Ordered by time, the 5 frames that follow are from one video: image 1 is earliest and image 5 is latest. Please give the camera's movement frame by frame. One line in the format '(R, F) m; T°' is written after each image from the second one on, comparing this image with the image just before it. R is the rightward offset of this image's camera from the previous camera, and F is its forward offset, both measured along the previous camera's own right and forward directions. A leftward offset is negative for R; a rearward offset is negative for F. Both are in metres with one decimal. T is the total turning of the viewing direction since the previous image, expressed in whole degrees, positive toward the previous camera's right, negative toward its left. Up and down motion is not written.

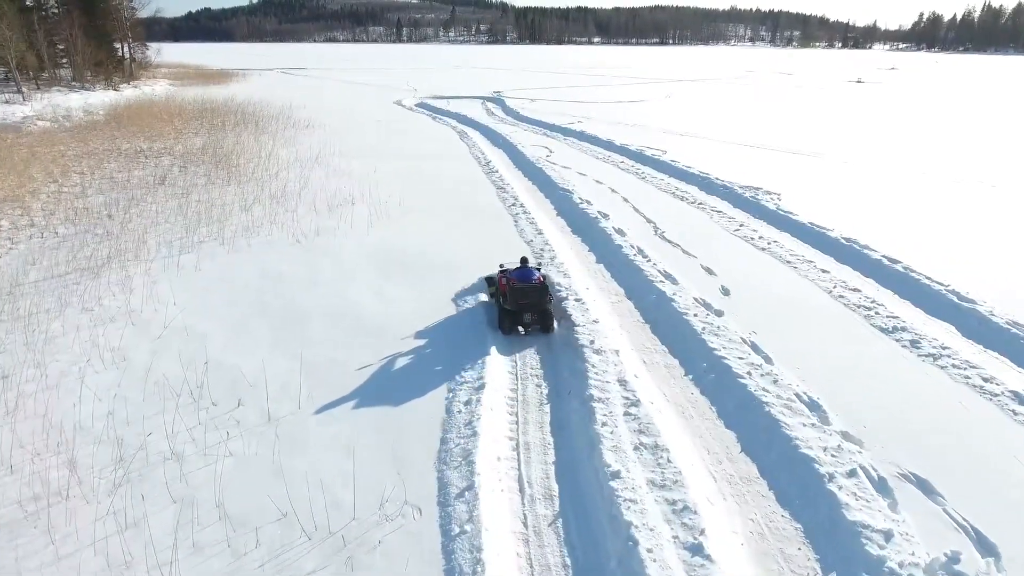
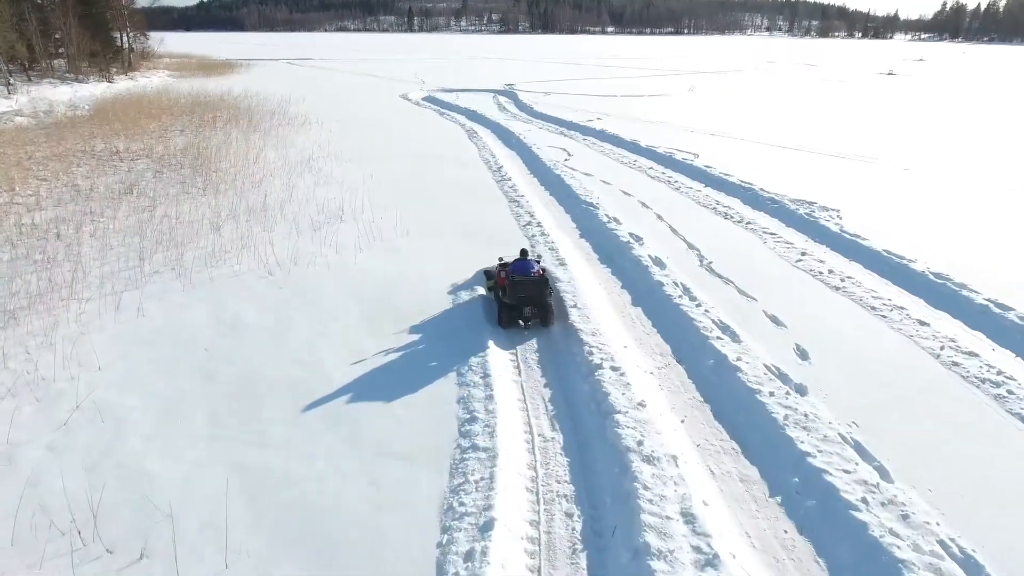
(-0.1, +1.6) m; -1°
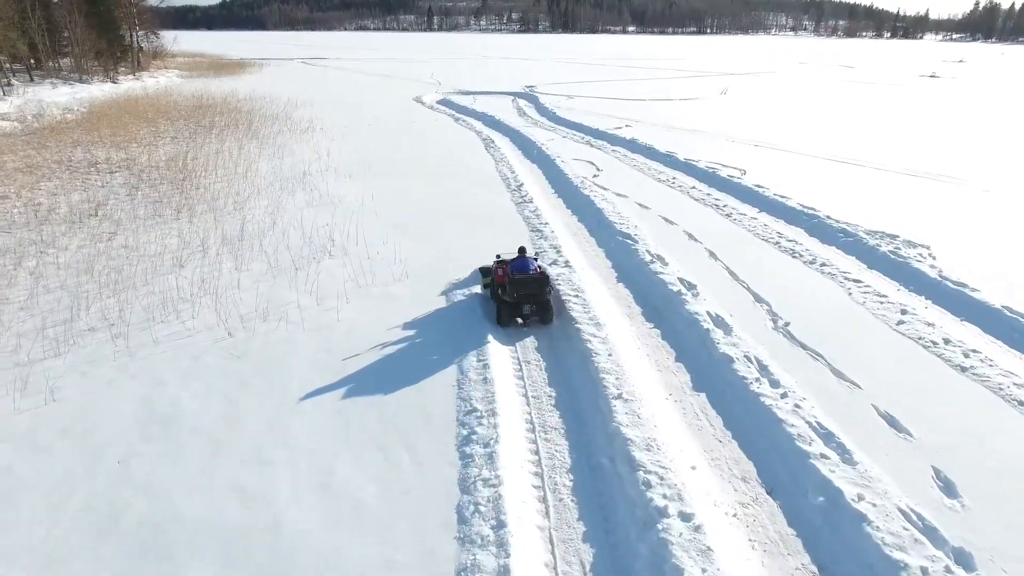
(-0.1, +1.6) m; -1°
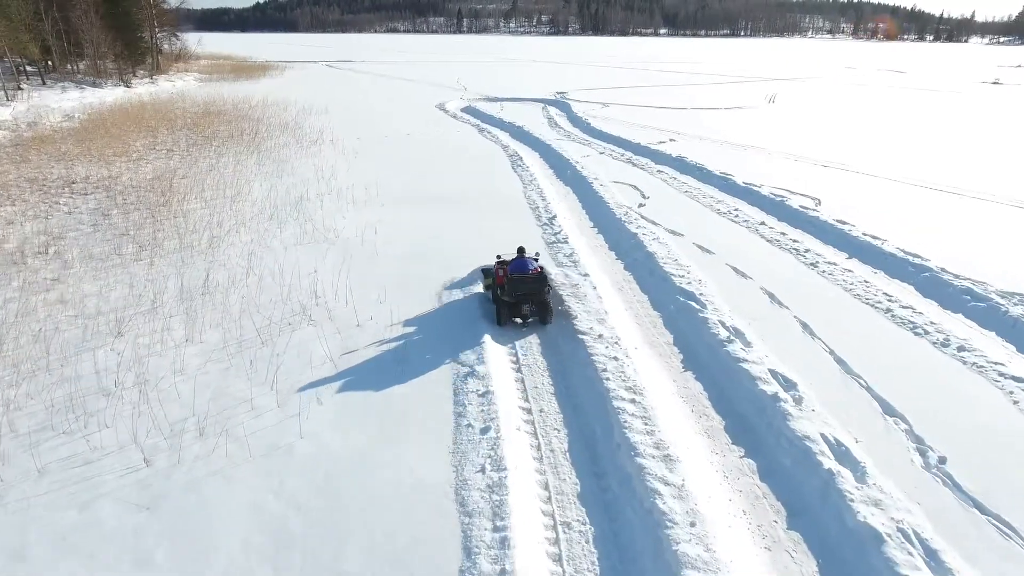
(-0.1, +1.8) m; -2°
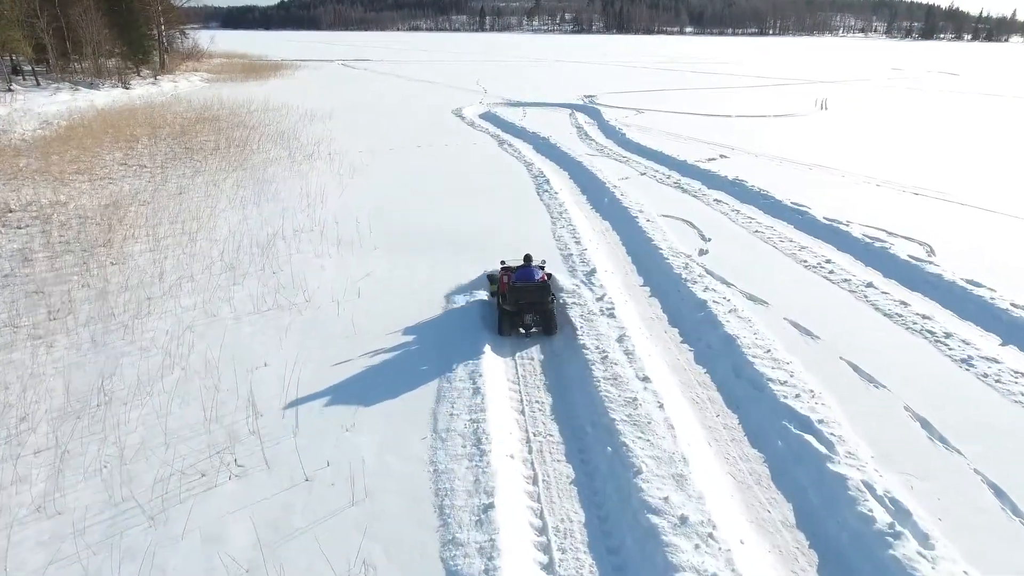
(-0.1, +2.1) m; -2°
